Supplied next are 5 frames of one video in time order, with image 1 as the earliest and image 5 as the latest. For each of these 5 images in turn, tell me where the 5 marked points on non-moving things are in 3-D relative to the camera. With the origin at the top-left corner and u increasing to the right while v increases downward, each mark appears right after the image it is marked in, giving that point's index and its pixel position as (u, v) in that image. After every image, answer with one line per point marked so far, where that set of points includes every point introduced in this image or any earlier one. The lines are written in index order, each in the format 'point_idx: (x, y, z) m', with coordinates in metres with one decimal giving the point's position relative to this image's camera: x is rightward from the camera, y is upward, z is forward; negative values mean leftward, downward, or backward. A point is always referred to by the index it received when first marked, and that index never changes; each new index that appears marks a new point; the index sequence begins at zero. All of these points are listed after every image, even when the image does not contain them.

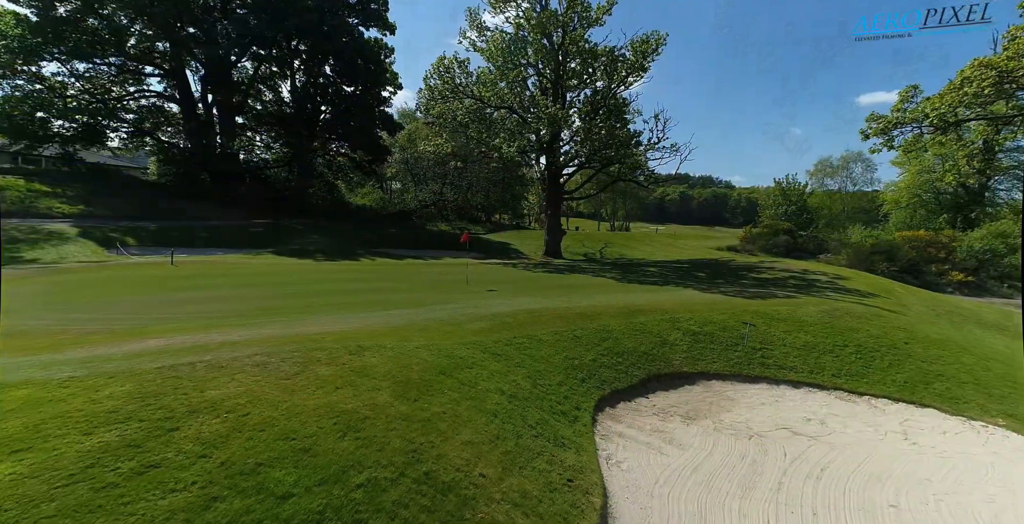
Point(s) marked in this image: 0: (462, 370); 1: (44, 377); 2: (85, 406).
0: (-0.7, -1.6, +6.5) m
1: (-4.5, -1.1, +4.4) m
2: (-3.7, -1.3, +4.1) m
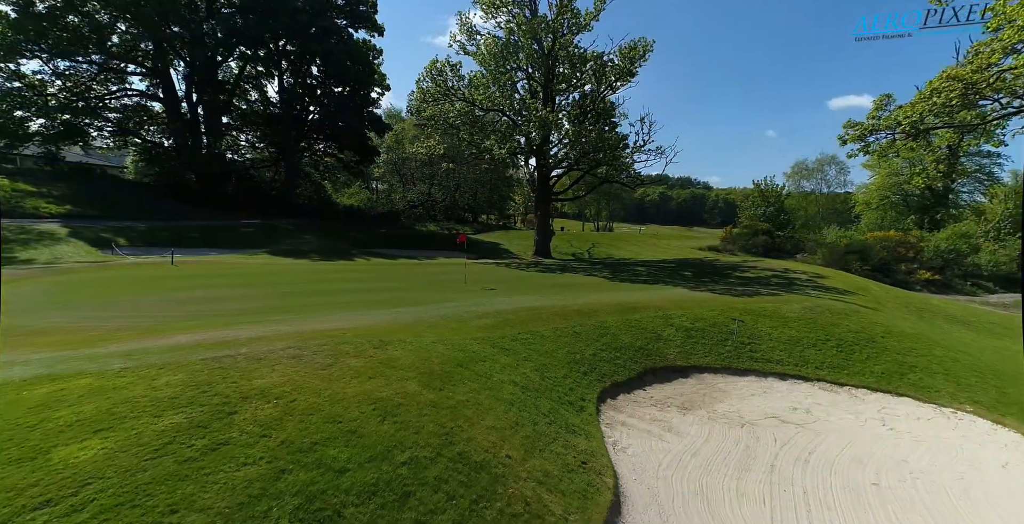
0: (-0.5, -1.5, +6.9) m
1: (-4.2, -1.1, +4.6) m
2: (-3.4, -1.2, +4.3) m
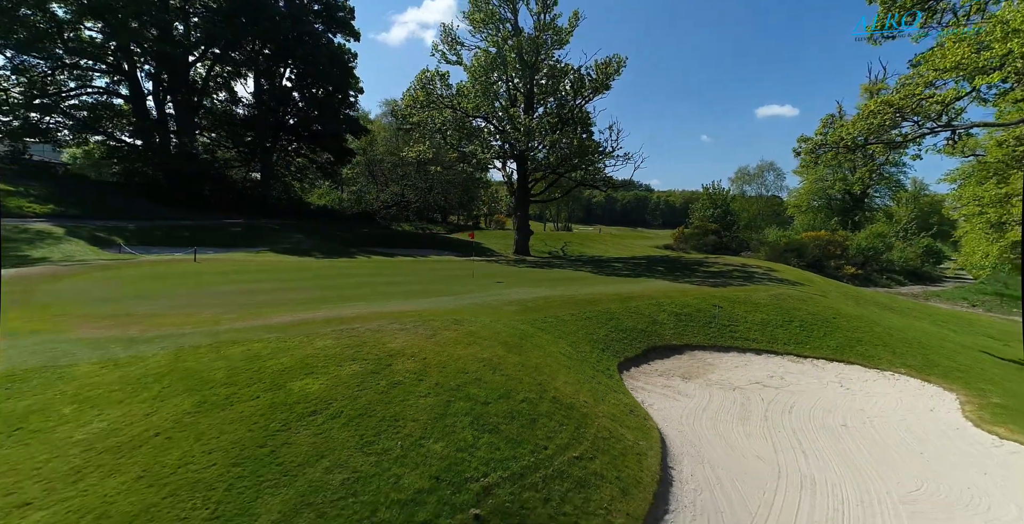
0: (+0.3, -1.4, +8.2) m
1: (-3.1, -0.9, +5.6) m
2: (-2.3, -1.1, +5.4) m
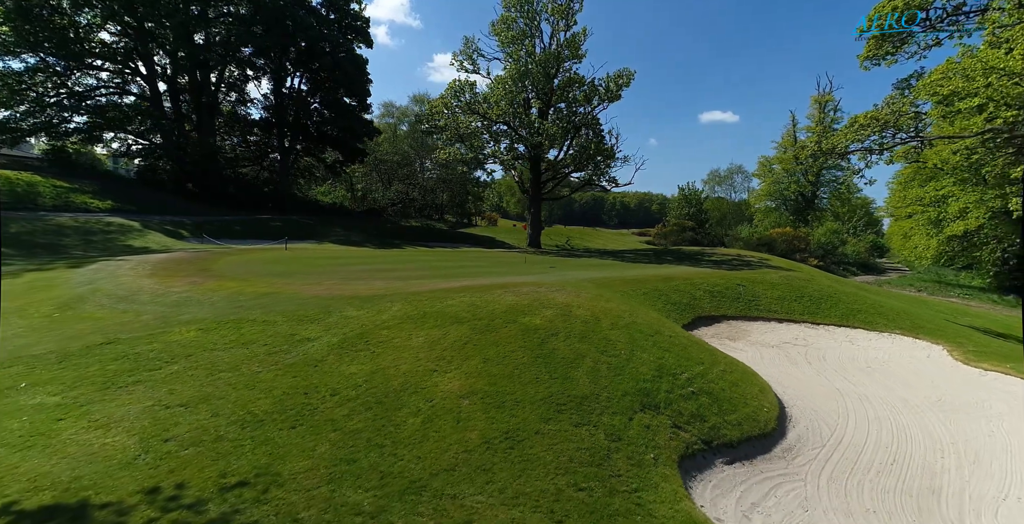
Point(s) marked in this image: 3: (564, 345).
0: (+2.5, -0.9, +10.0) m
1: (-0.8, -0.5, +7.2) m
2: (+0.1, -0.6, +7.0) m
3: (+0.7, -1.0, +5.7) m
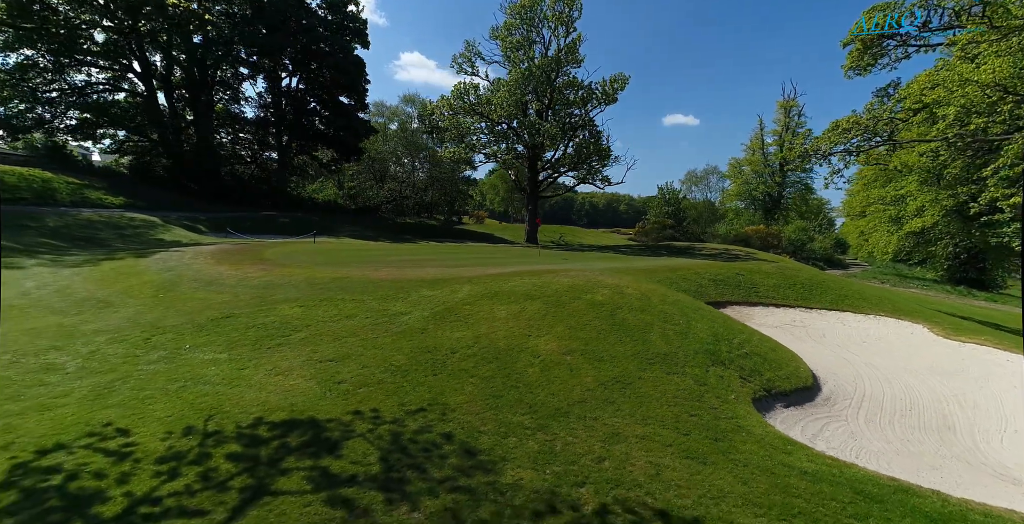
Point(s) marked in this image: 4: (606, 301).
0: (+3.4, -0.5, +10.9) m
1: (+0.2, -0.2, +7.9) m
2: (+1.1, -0.3, +7.8) m
3: (+1.7, -0.7, +6.5) m
4: (+1.4, -0.6, +6.9) m
